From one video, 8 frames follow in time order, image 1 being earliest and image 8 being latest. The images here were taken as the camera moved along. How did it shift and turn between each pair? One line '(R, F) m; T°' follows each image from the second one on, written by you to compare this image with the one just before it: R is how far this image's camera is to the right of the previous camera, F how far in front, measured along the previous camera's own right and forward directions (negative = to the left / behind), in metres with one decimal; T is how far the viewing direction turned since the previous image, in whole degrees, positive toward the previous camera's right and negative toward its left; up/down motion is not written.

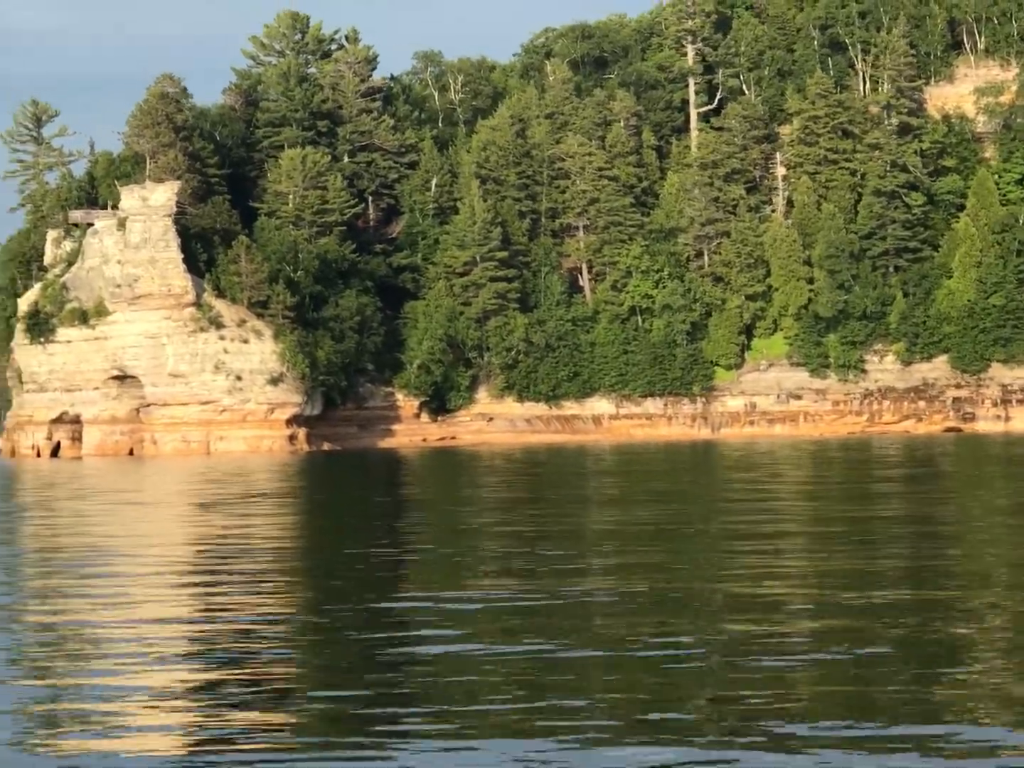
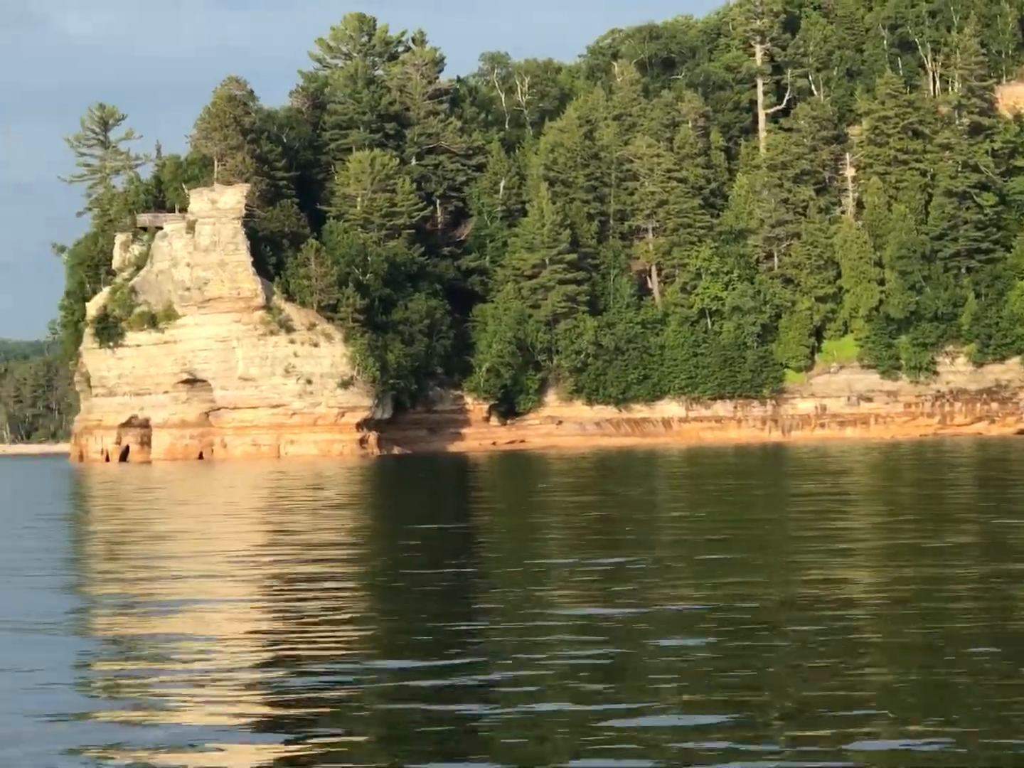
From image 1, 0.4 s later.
(-1.2, +0.3) m; -2°
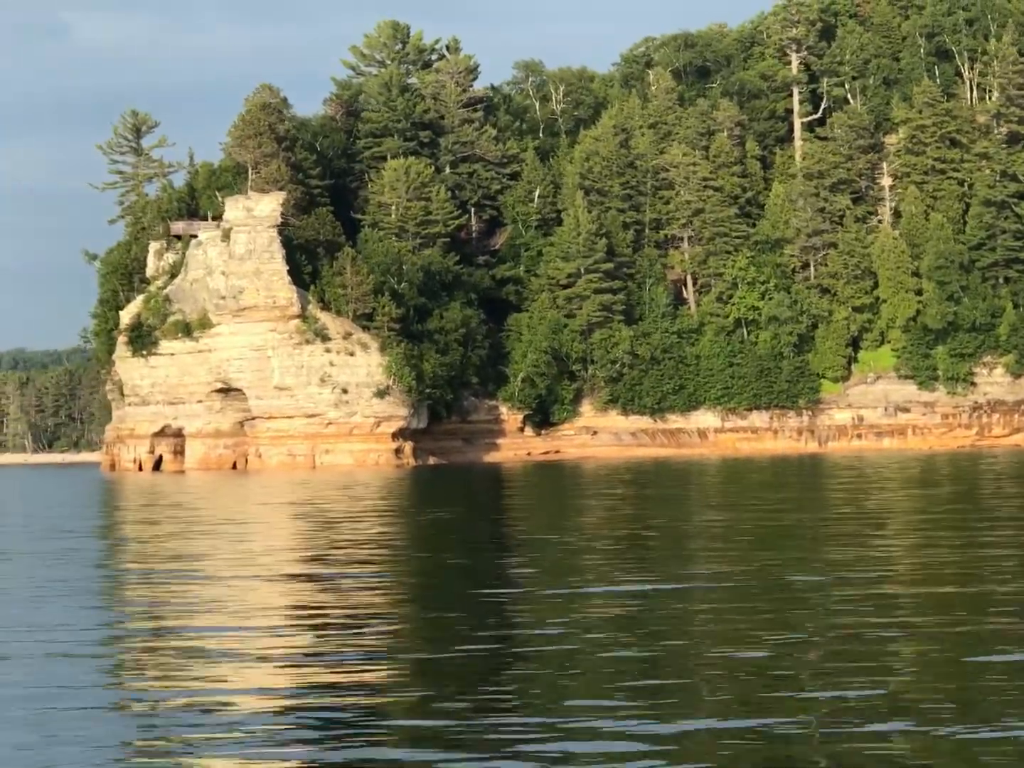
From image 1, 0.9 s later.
(-0.6, +0.5) m; -1°
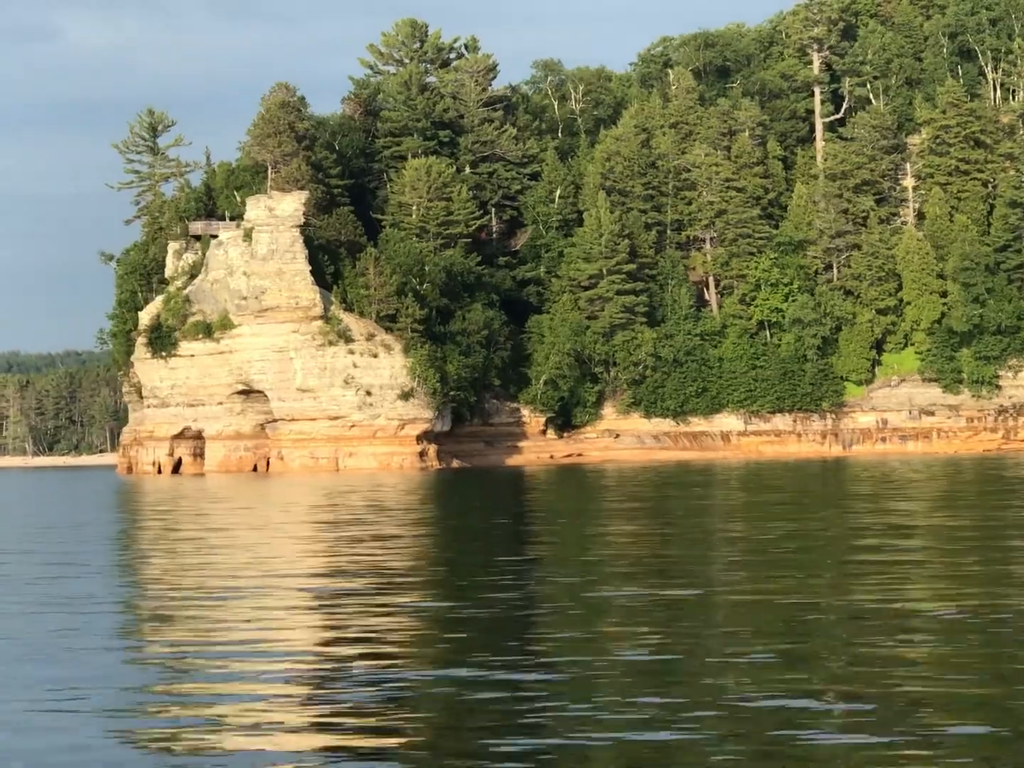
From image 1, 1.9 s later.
(-1.0, +0.7) m; 0°
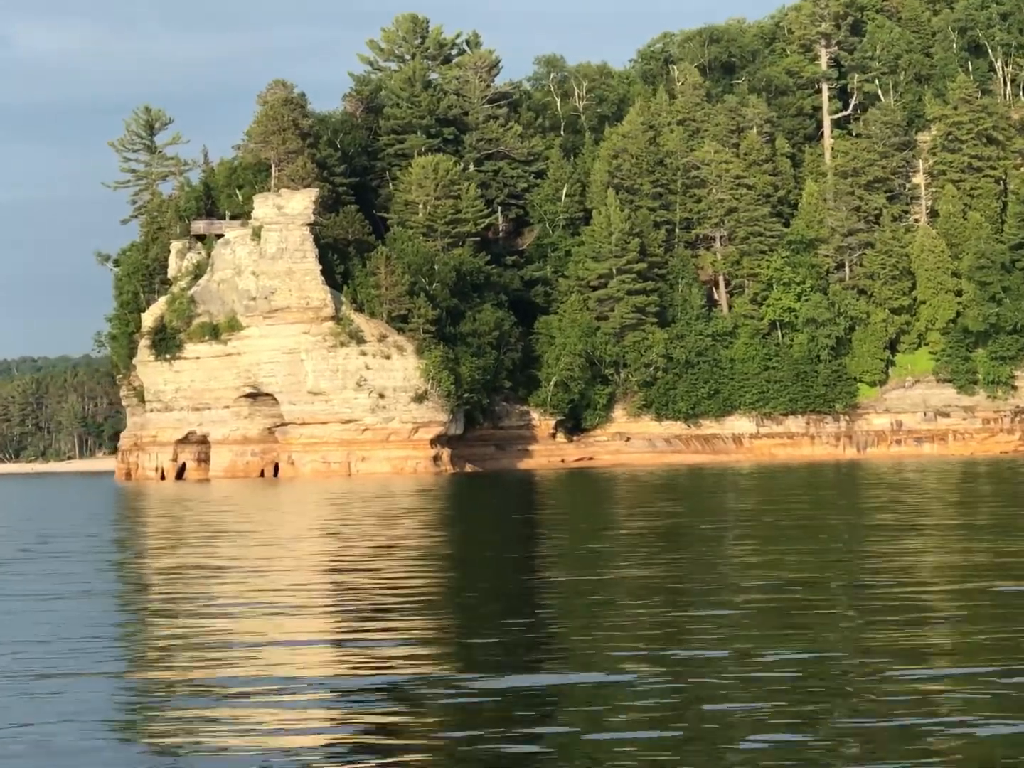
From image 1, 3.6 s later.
(-1.5, +1.4) m; +1°
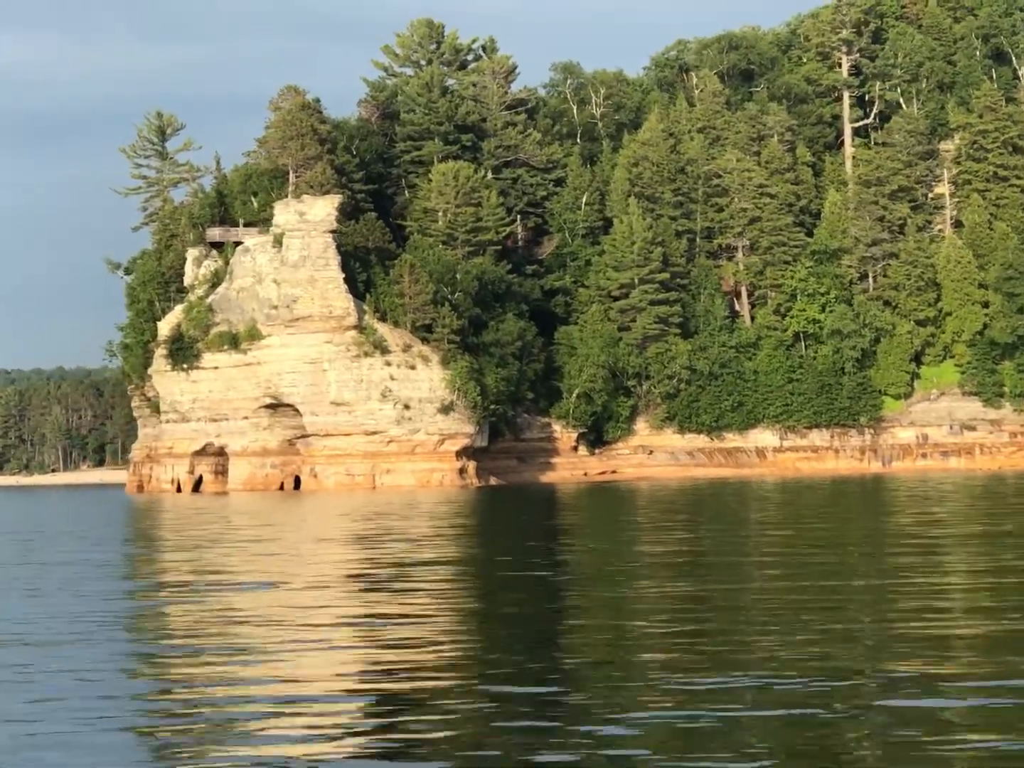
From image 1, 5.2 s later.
(-1.5, +1.3) m; +1°
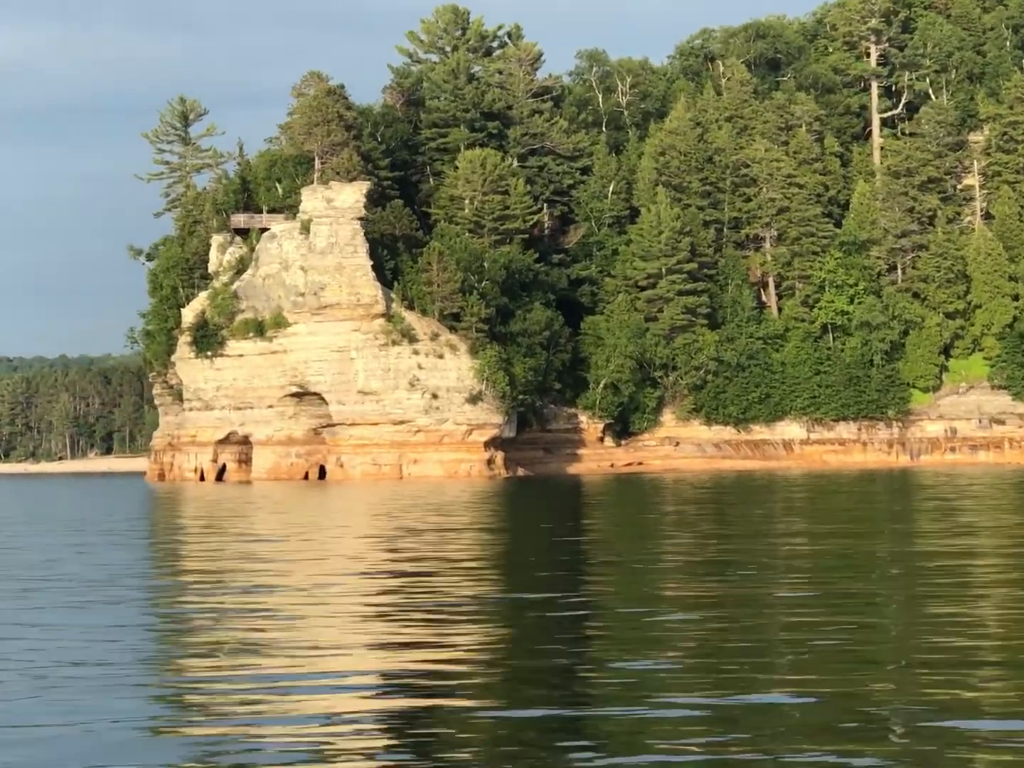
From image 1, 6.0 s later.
(-0.7, +0.6) m; 0°
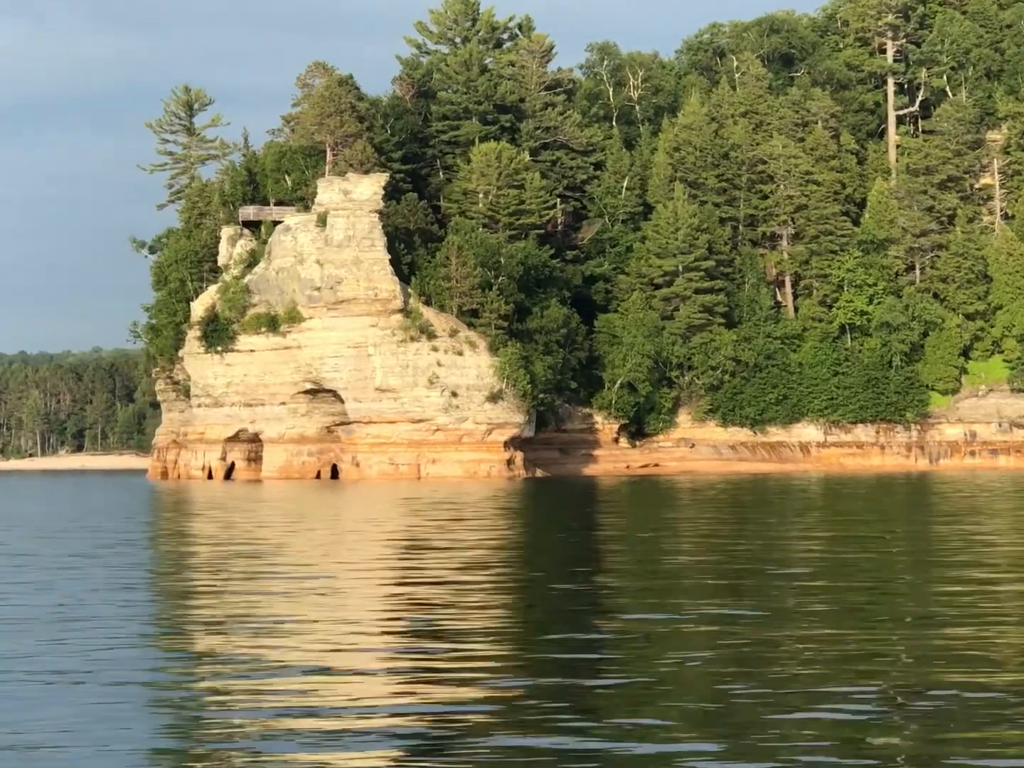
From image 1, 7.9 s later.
(-1.5, +1.4) m; +1°
